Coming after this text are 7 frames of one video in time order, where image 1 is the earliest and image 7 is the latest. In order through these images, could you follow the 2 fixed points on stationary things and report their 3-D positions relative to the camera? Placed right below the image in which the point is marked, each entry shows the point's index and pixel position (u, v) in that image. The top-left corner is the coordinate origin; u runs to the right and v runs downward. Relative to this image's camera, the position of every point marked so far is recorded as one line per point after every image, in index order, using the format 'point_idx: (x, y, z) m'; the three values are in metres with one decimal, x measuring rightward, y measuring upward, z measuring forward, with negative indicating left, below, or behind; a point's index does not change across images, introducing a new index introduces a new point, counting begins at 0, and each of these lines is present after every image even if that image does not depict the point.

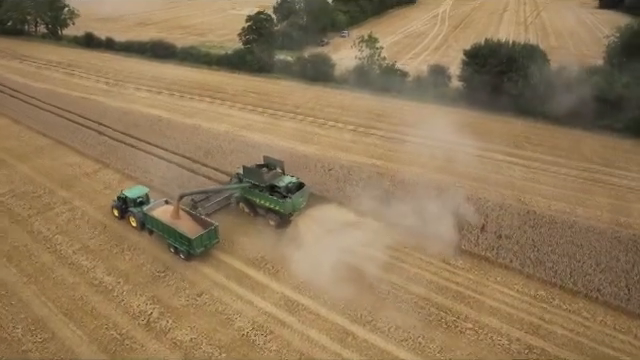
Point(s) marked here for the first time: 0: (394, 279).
0: (+2.2, -3.0, +15.0) m
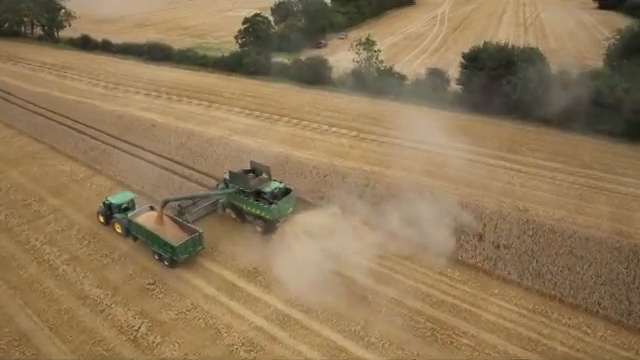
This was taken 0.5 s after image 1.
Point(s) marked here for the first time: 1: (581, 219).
0: (+2.0, -3.3, +14.6) m
1: (+9.4, -1.4, +17.8) m
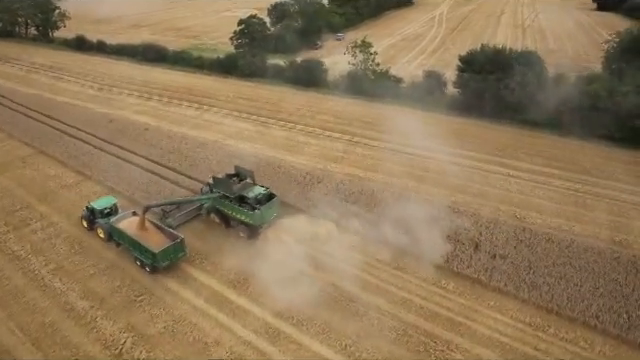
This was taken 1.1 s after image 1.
0: (+1.8, -3.6, +14.3) m
1: (+9.1, -1.7, +17.4) m
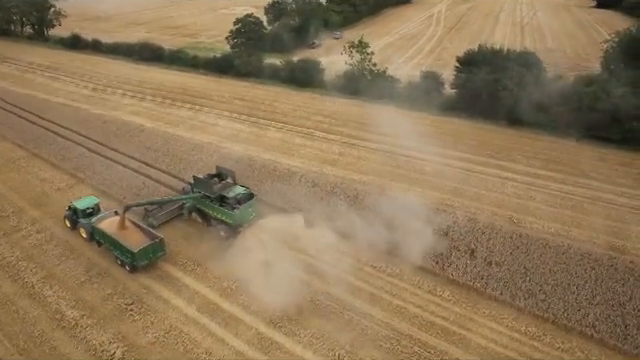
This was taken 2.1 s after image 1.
0: (+1.6, -3.8, +14.1) m
1: (+8.9, -1.8, +17.2) m
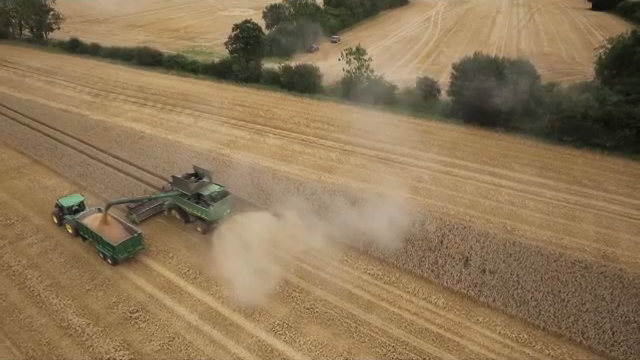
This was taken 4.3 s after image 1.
0: (+1.6, -4.1, +14.5) m
1: (+8.9, -2.2, +17.7) m
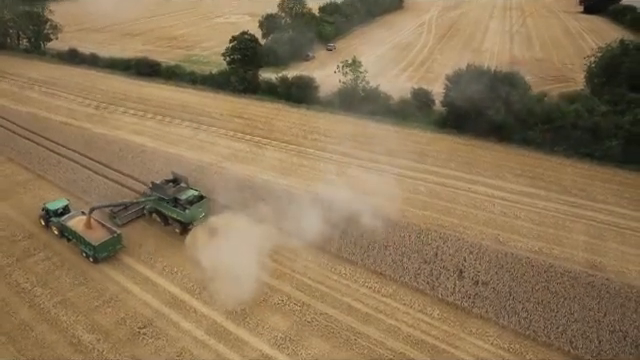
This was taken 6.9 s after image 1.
0: (+1.6, -4.7, +15.2) m
1: (+8.9, -2.6, +18.4) m
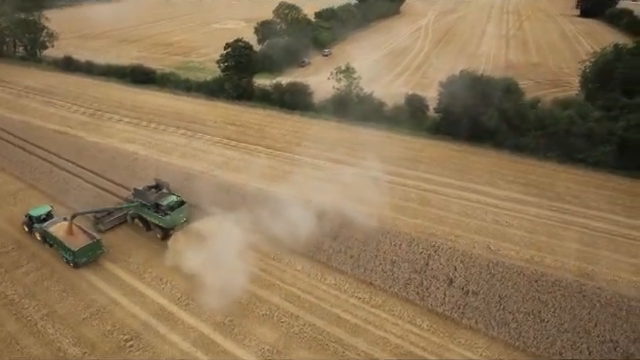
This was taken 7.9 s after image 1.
0: (+1.2, -5.0, +15.1) m
1: (+8.5, -2.9, +18.3) m
